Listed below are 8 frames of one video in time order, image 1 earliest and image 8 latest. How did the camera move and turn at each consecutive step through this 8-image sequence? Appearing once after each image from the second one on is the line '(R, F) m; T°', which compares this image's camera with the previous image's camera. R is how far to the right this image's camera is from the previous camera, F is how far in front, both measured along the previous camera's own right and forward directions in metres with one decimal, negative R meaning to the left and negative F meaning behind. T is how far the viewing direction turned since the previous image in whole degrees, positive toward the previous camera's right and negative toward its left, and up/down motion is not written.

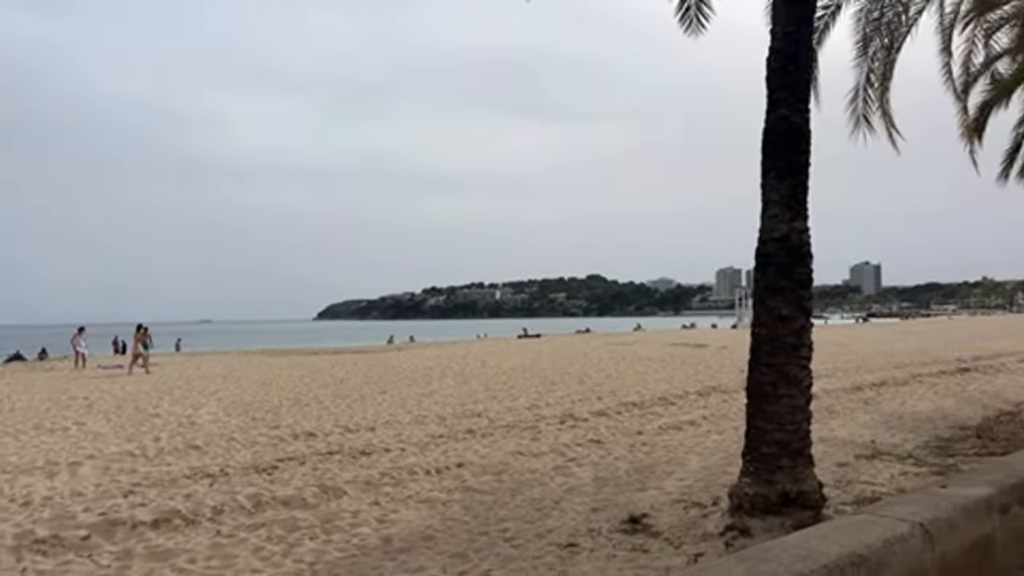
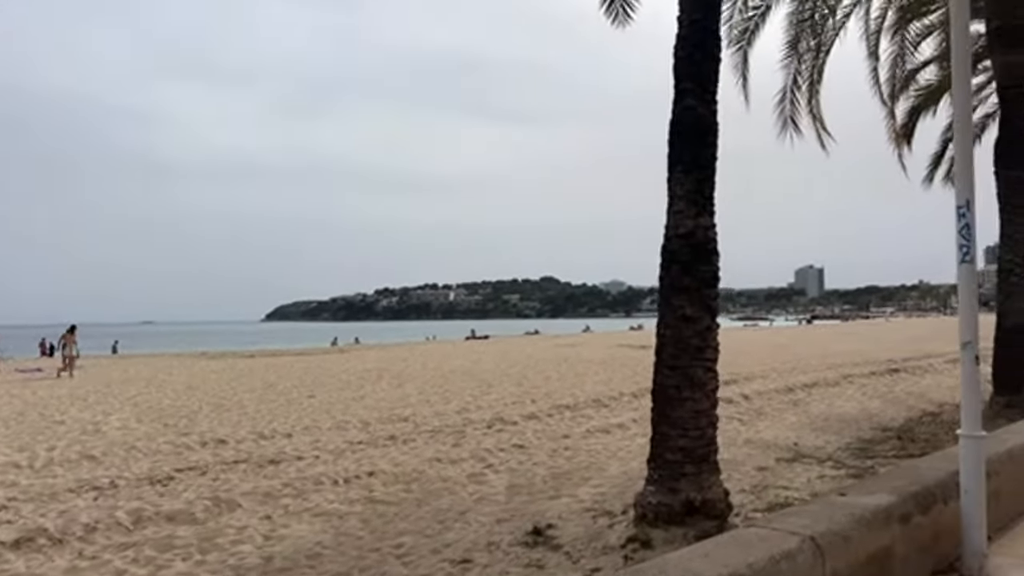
(+0.5, +0.4) m; +4°
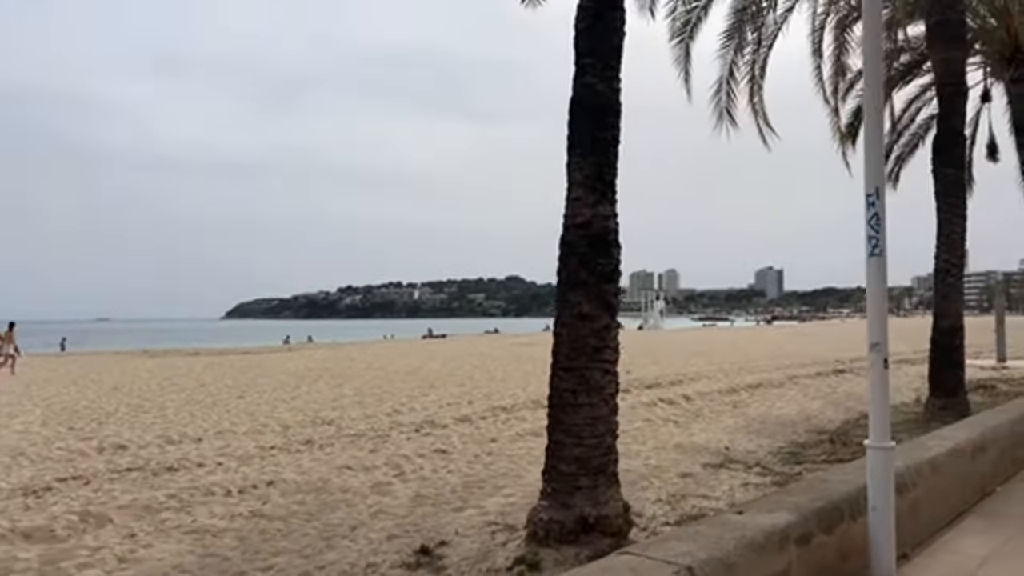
(+0.6, +0.5) m; +3°
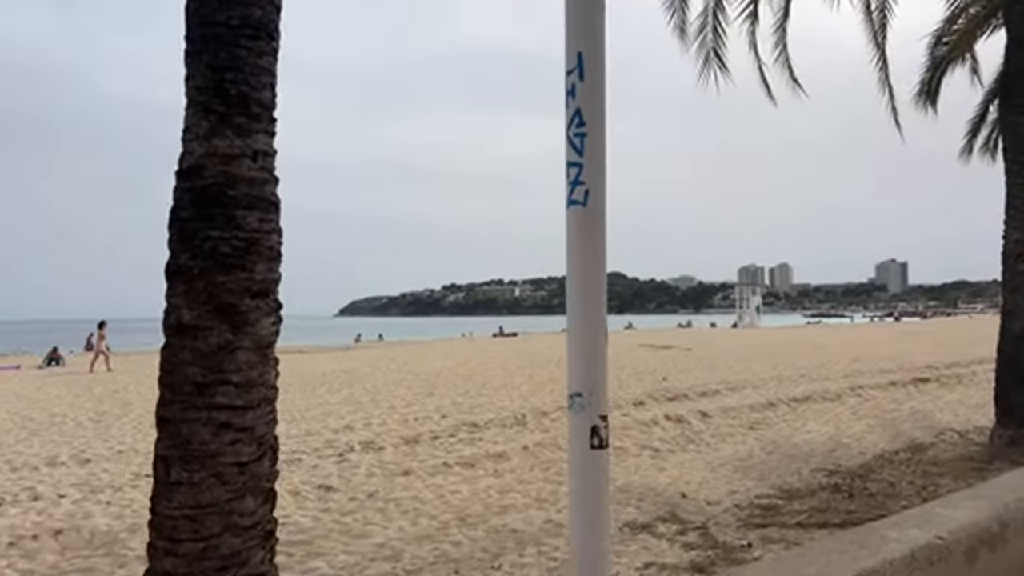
(+2.2, +2.2) m; -8°
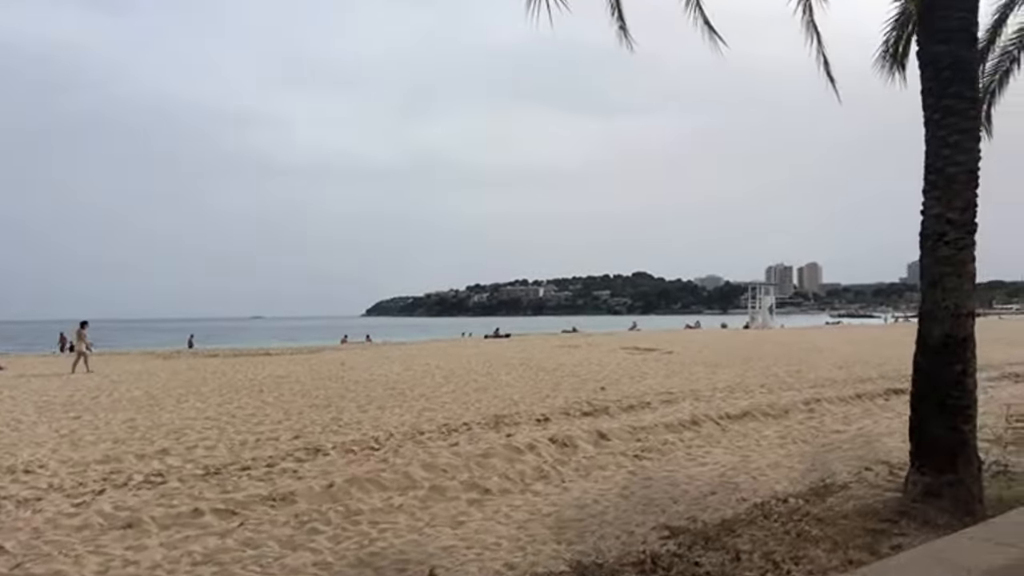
(+2.4, +2.1) m; -2°
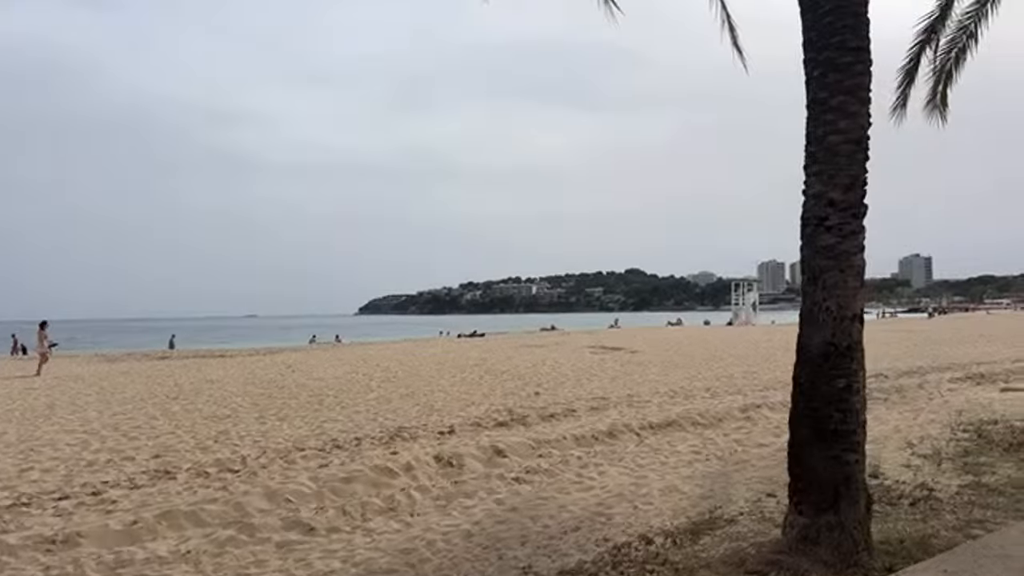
(+1.4, +1.2) m; +1°
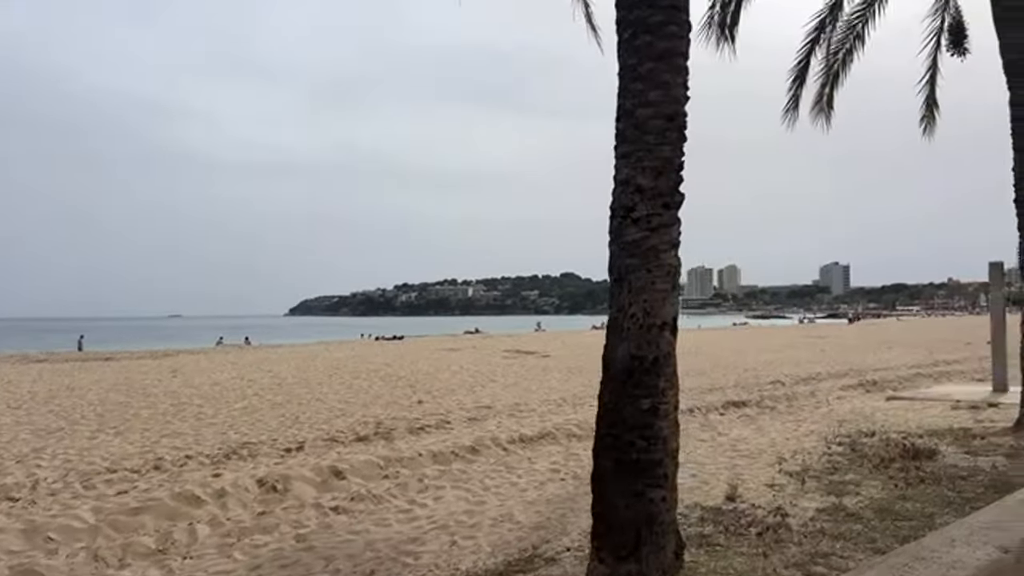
(+1.1, +0.9) m; +5°
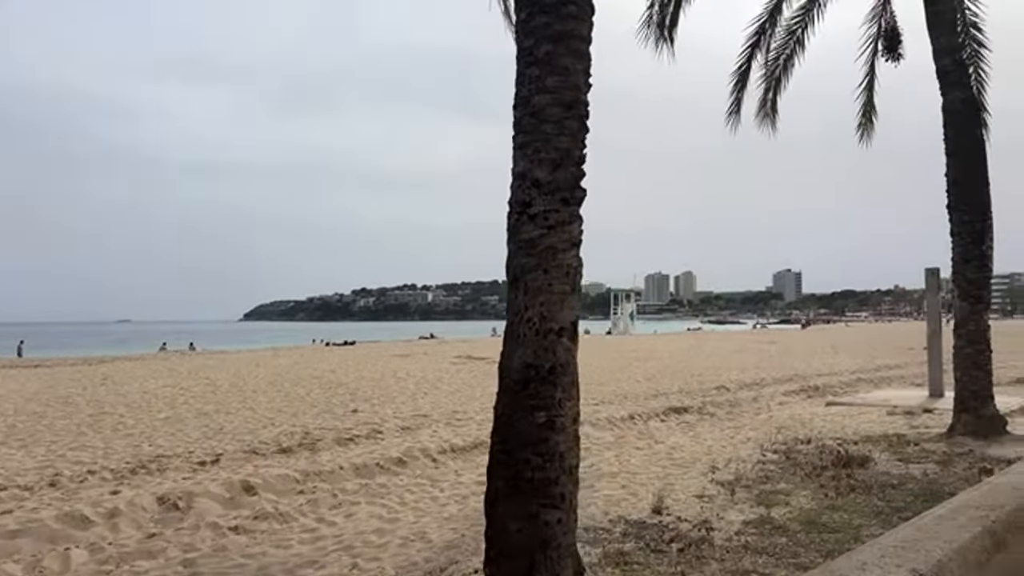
(+0.4, +0.4) m; +3°
